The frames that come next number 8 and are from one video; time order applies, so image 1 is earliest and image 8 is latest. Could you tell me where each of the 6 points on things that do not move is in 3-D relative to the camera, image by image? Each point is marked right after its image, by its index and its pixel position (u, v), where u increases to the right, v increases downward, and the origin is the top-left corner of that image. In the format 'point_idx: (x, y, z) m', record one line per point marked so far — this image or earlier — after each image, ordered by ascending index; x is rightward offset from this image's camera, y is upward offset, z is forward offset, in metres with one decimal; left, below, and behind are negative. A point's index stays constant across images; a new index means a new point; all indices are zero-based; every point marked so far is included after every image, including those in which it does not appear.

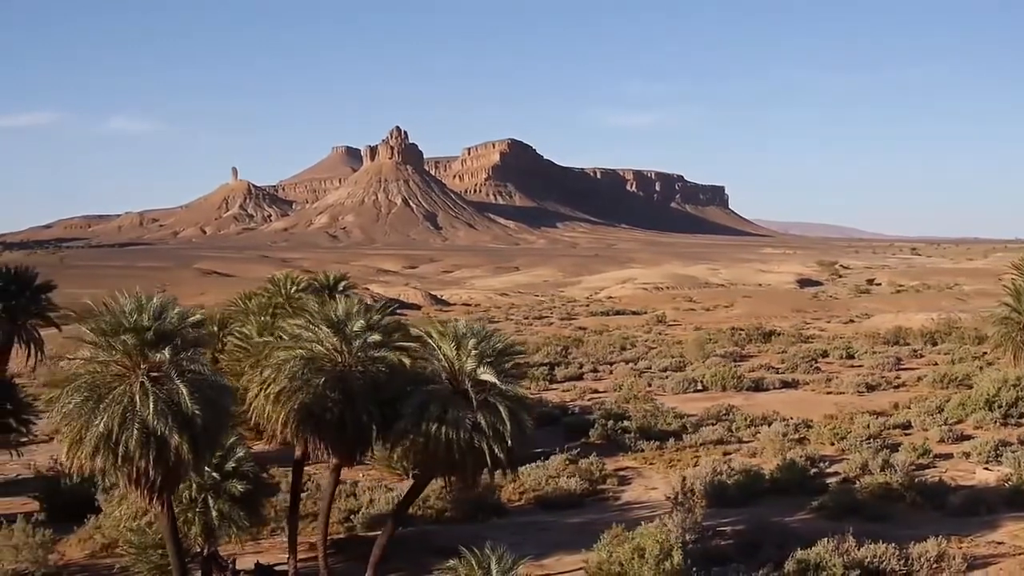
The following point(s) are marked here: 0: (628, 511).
0: (+2.4, -4.7, +17.9) m
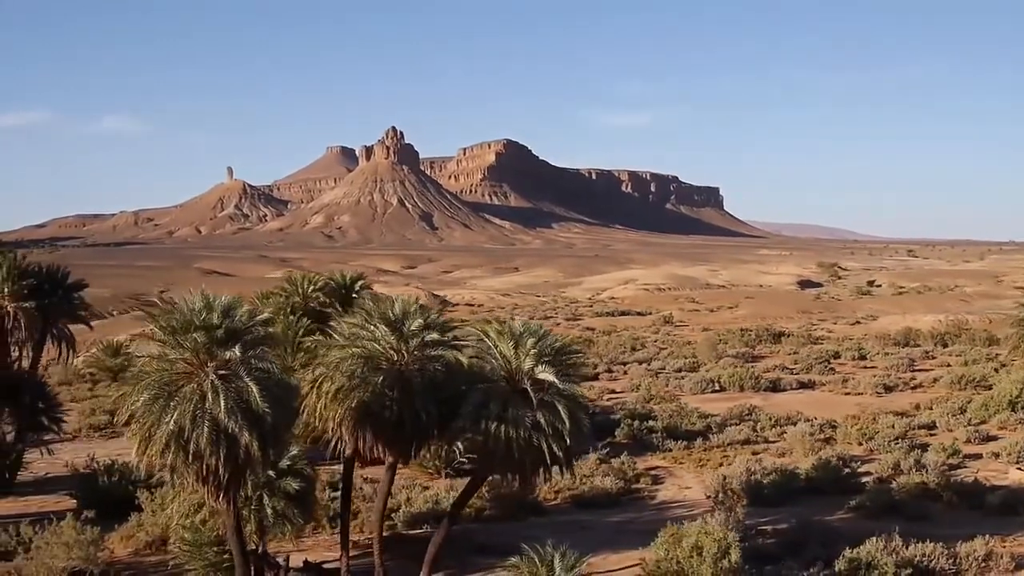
0: (+3.3, -4.7, +18.0) m
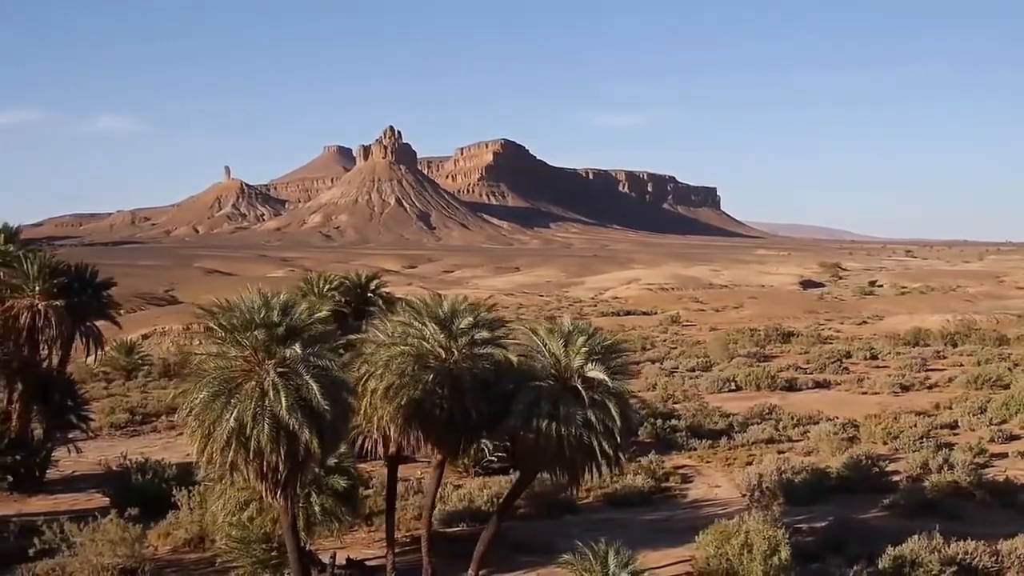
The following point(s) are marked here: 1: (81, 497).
0: (+4.0, -4.7, +18.0) m
1: (-10.0, -4.9, +20.0) m
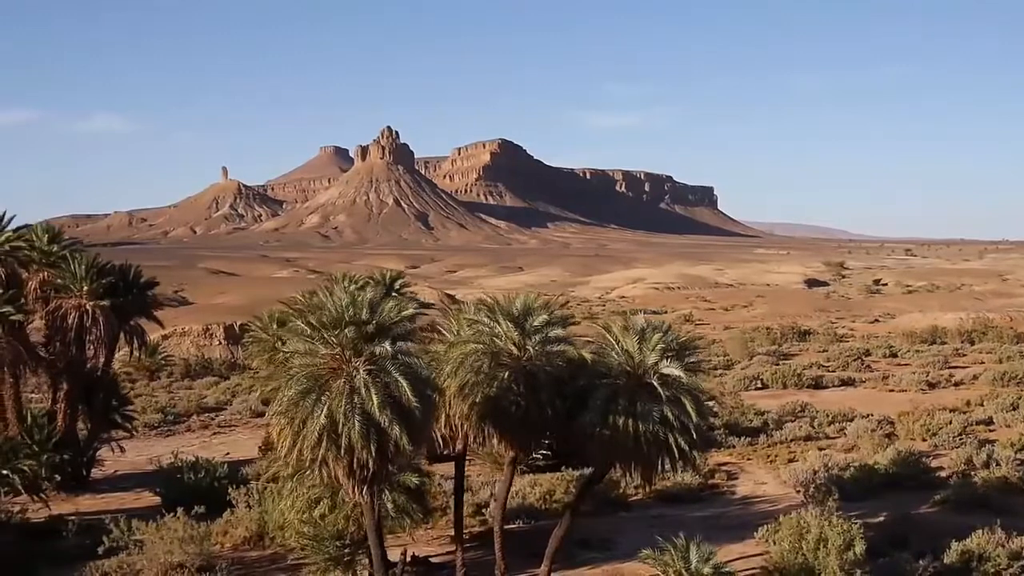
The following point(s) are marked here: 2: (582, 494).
0: (+5.1, -4.6, +18.1) m
1: (-8.9, -4.9, +20.1) m
2: (+1.1, -3.1, +13.0) m
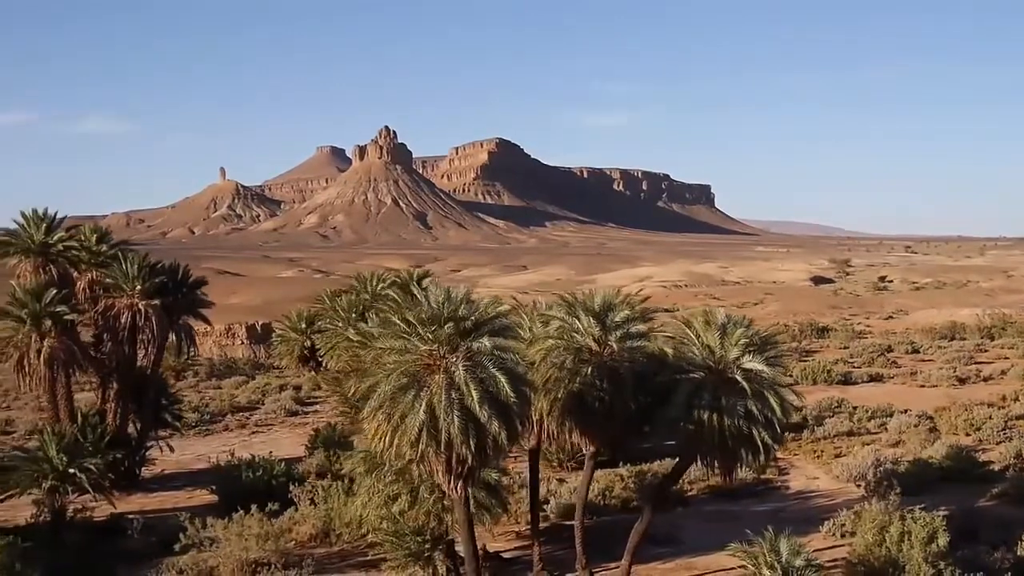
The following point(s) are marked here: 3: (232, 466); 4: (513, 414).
0: (+6.3, -4.5, +18.2) m
1: (-7.7, -4.9, +20.2) m
2: (+2.3, -3.1, +13.1) m
3: (-6.5, -4.2, +19.9) m
4: (0.0, -1.7, +11.2) m
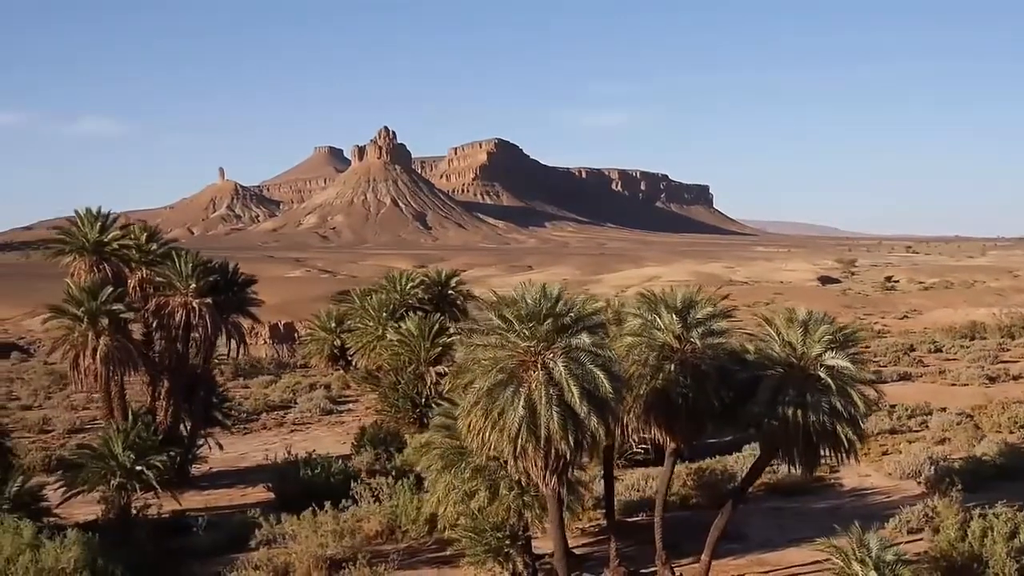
0: (+7.6, -4.5, +18.3) m
1: (-6.4, -4.8, +20.2) m
2: (+3.6, -3.0, +13.2) m
3: (-5.3, -4.1, +20.0) m
4: (+1.3, -1.6, +11.2) m
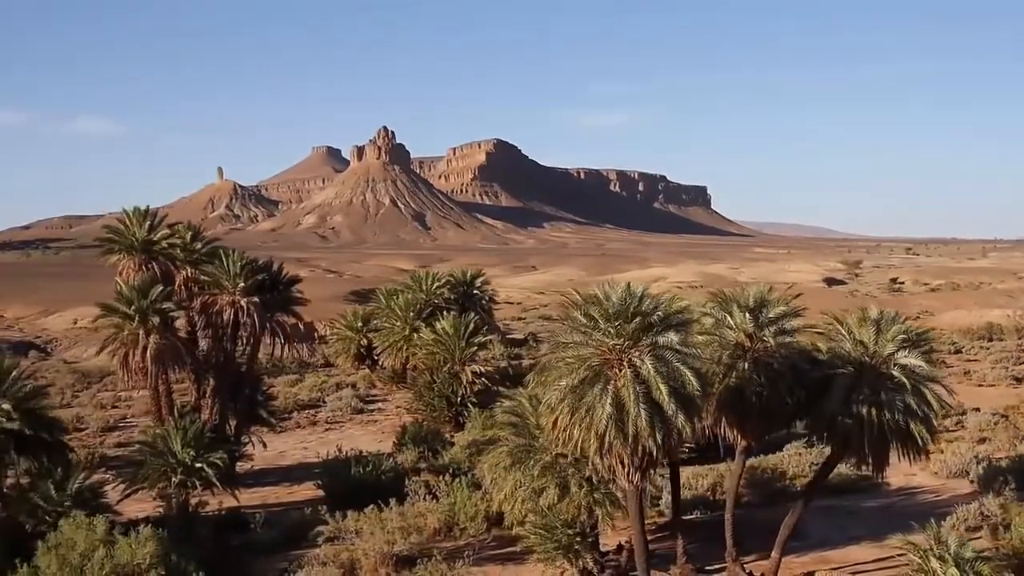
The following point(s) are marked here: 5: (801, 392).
0: (+8.7, -4.5, +18.4) m
1: (-5.3, -4.8, +20.3) m
2: (+4.7, -3.0, +13.3) m
3: (-4.1, -4.1, +20.1) m
4: (+2.4, -1.6, +11.3) m
5: (+4.4, -1.6, +13.2) m
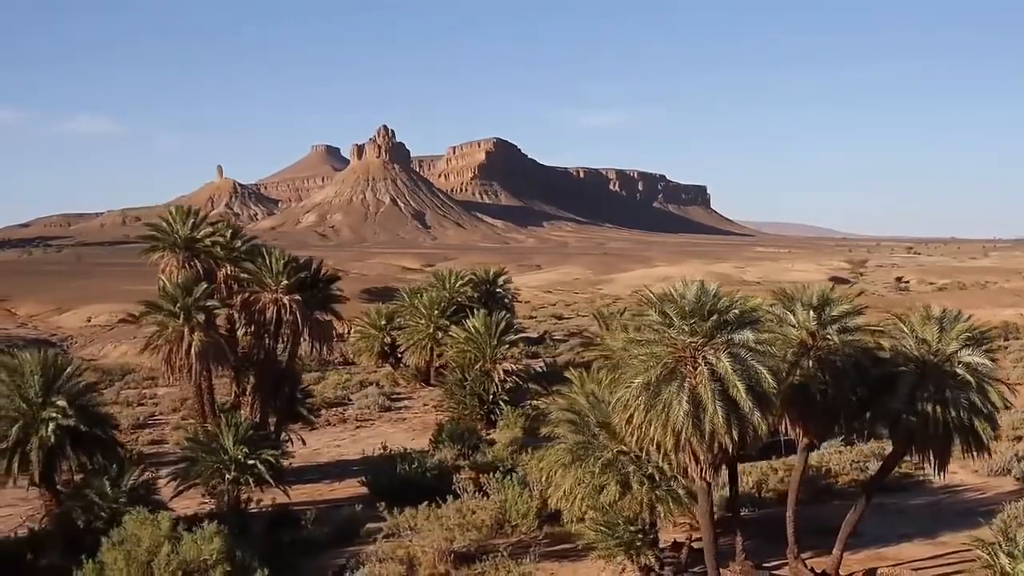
0: (+9.7, -4.5, +18.5) m
1: (-4.3, -4.8, +20.4) m
2: (+5.7, -3.0, +13.3) m
3: (-3.1, -4.1, +20.2) m
4: (+3.4, -1.6, +11.4) m
5: (+5.4, -1.6, +13.3) m
